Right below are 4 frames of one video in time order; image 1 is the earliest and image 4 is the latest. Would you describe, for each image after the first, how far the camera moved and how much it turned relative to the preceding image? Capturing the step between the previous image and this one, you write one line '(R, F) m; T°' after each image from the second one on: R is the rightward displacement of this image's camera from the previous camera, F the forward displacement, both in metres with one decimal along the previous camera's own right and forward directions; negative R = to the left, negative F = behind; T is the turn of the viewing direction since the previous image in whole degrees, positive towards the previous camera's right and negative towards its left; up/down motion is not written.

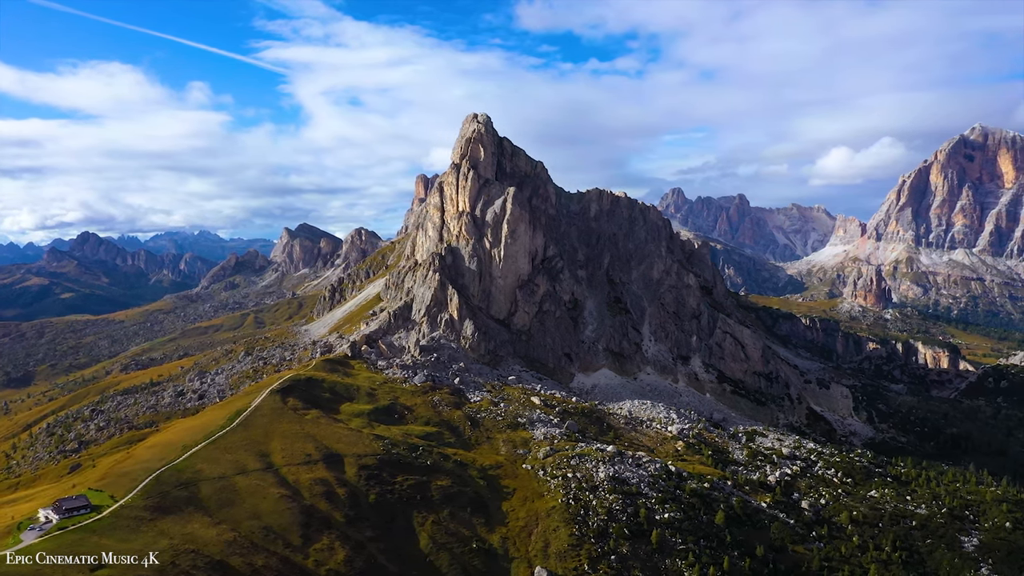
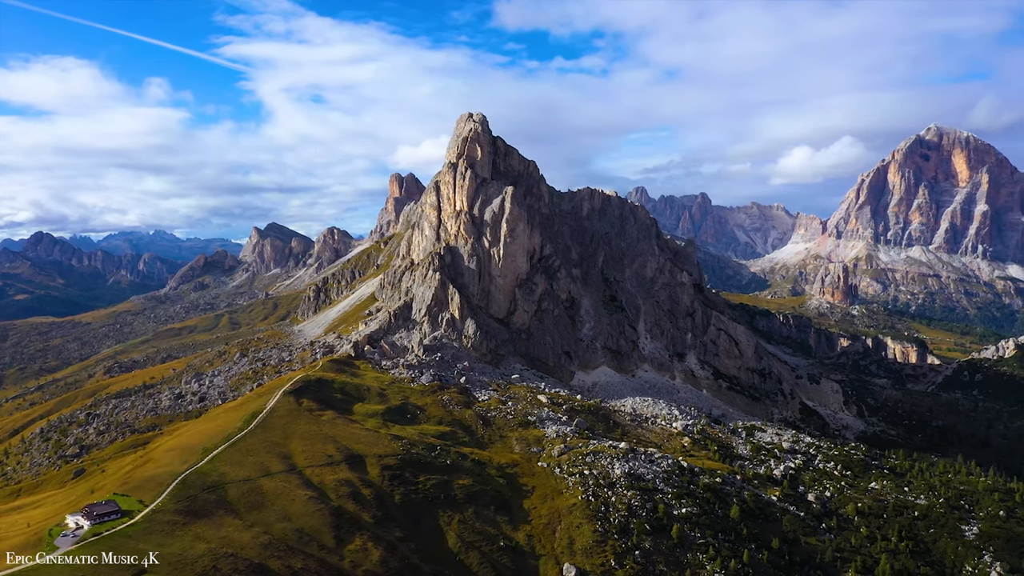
(-6.4, 0.0) m; +2°
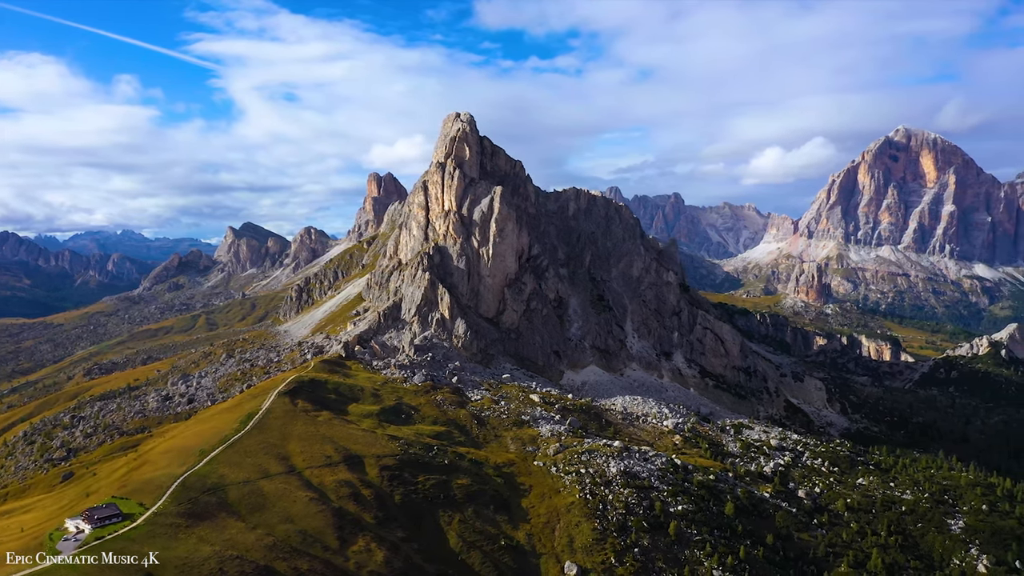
(-2.7, -0.2) m; +2°
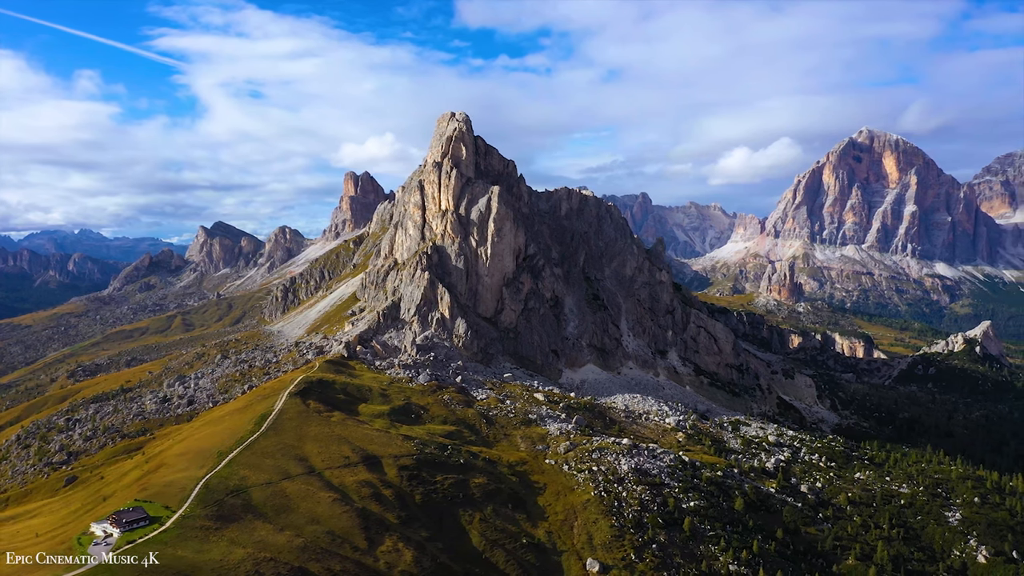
(-5.5, -0.2) m; +1°
